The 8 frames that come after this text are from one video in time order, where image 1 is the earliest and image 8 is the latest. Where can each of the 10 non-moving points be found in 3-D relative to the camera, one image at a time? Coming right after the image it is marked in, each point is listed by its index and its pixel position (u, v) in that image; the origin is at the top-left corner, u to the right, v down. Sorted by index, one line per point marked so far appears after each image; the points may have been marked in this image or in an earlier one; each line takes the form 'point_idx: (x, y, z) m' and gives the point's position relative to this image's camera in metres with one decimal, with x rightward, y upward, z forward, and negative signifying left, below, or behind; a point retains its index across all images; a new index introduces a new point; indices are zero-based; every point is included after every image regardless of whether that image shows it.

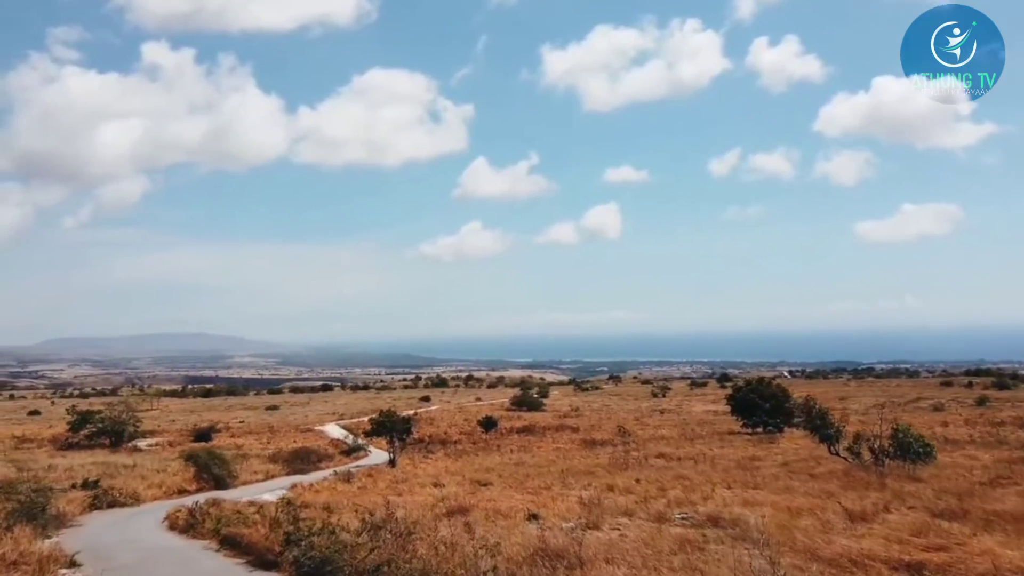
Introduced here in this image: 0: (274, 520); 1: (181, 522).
0: (-3.5, -3.5, +14.5) m
1: (-6.3, -4.5, +18.6) m
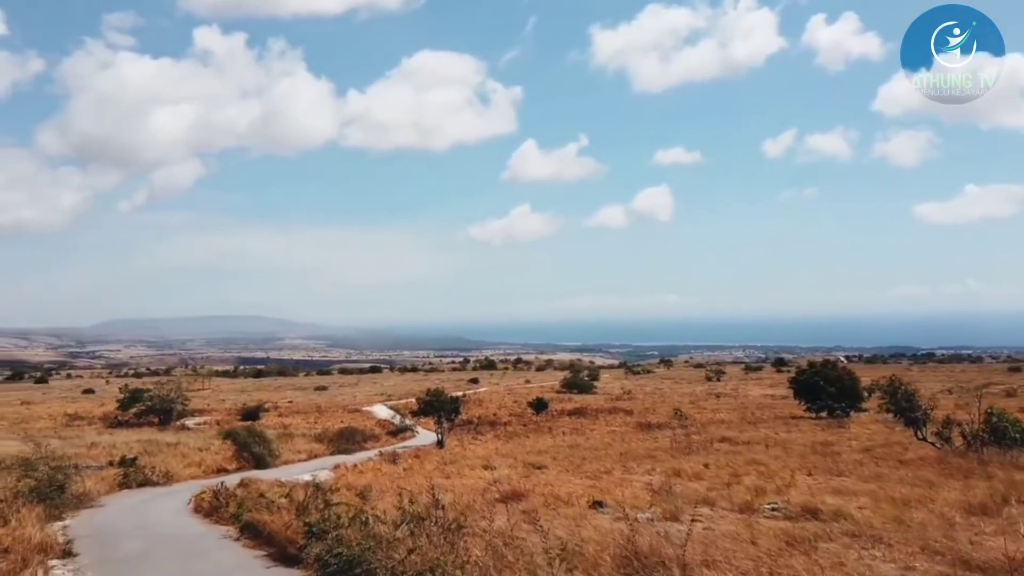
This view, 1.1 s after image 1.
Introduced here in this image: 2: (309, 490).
0: (-2.7, -2.8, +12.5) m
1: (-5.3, -3.7, +16.8) m
2: (-3.3, -3.3, +15.8) m
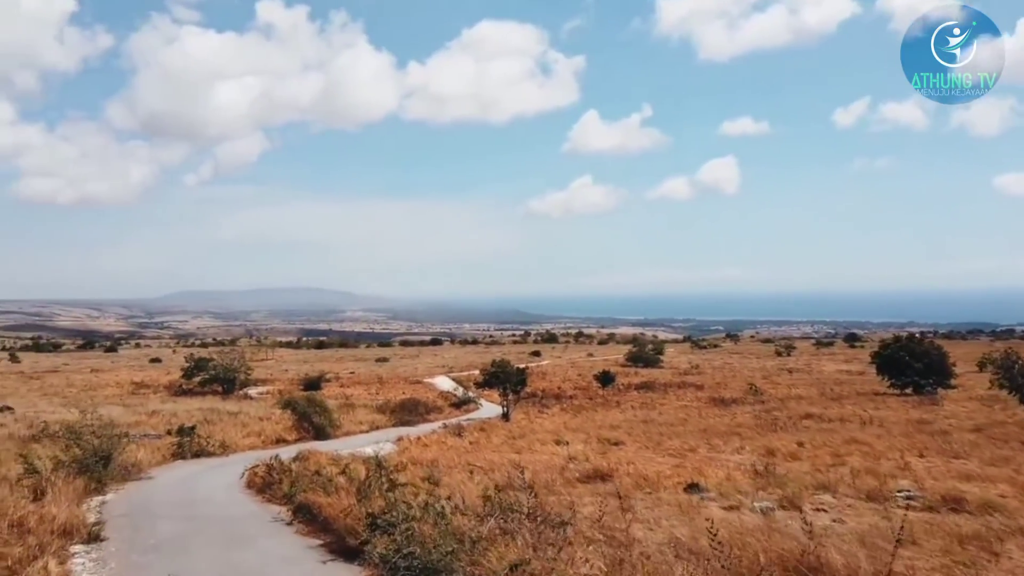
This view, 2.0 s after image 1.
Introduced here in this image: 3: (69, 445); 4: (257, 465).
0: (-1.6, -2.2, +10.8) m
1: (-3.9, -3.0, +15.2) m
2: (-2.0, -2.6, +14.1) m
3: (-8.2, -2.9, +18.0) m
4: (-4.5, -3.2, +17.5) m
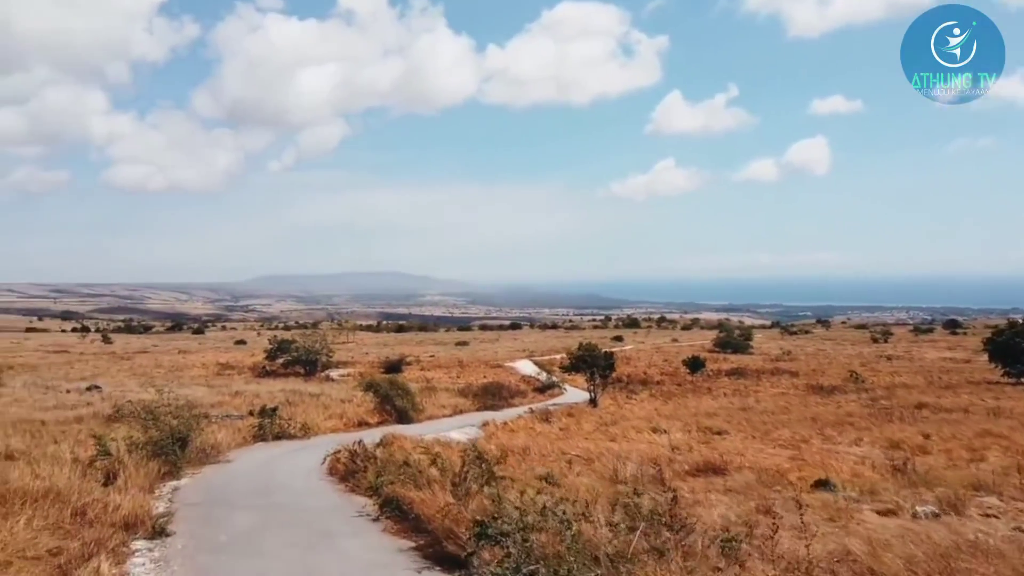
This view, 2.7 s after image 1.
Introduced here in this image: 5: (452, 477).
0: (-0.5, -1.9, +9.4) m
1: (-2.5, -2.6, +14.0) m
2: (-0.6, -2.2, +12.8) m
3: (-6.4, -2.4, +17.2) m
4: (-2.8, -2.7, +16.4) m
5: (-0.6, -1.9, +10.0) m
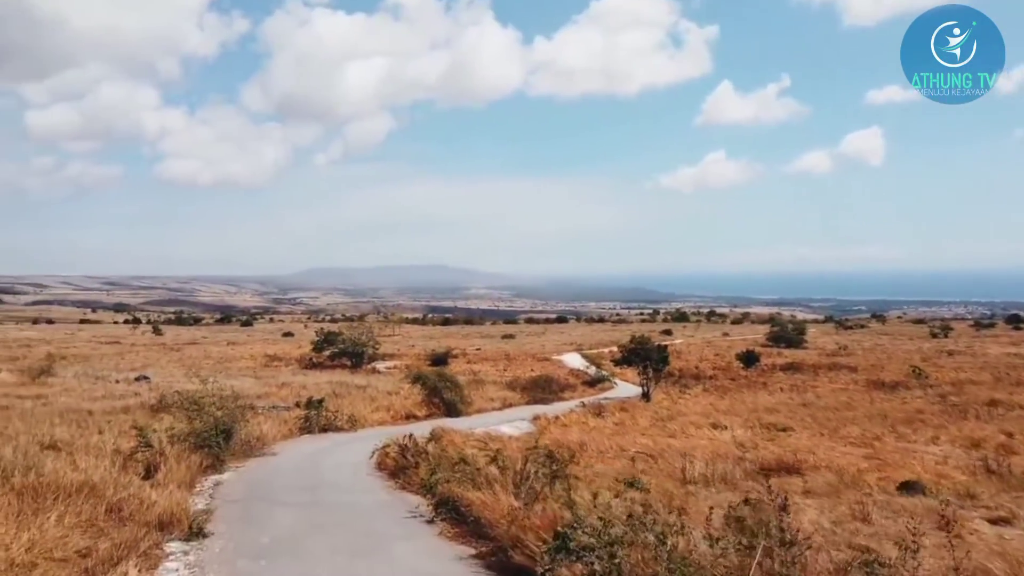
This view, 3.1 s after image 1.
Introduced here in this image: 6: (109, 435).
0: (+0.1, -1.7, +8.6) m
1: (-1.6, -2.4, +13.3) m
2: (+0.1, -2.0, +11.9) m
3: (-5.5, -2.2, +16.6) m
4: (-1.9, -2.5, +15.6) m
5: (0.0, -1.8, +9.1) m
6: (-7.1, -2.6, +17.3) m
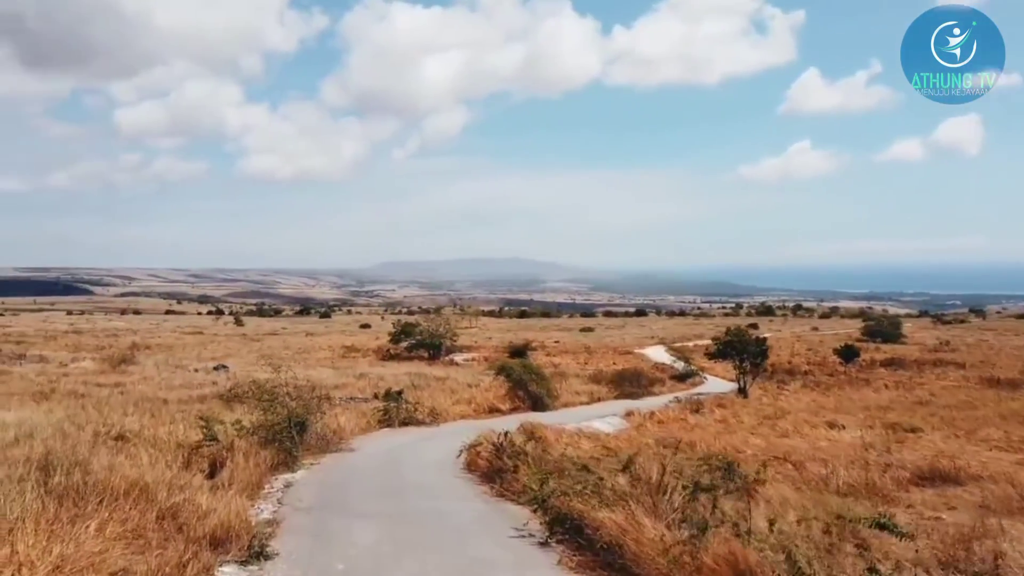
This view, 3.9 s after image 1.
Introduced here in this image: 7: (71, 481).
0: (+1.0, -1.5, +6.8) m
1: (-0.3, -2.1, +11.6) m
2: (+1.3, -1.7, +10.1) m
3: (-3.9, -1.8, +15.2) m
4: (-0.4, -2.2, +13.9) m
5: (+1.0, -1.5, +7.3) m
6: (-5.5, -2.3, +16.0) m
7: (-4.0, -1.8, +8.9) m
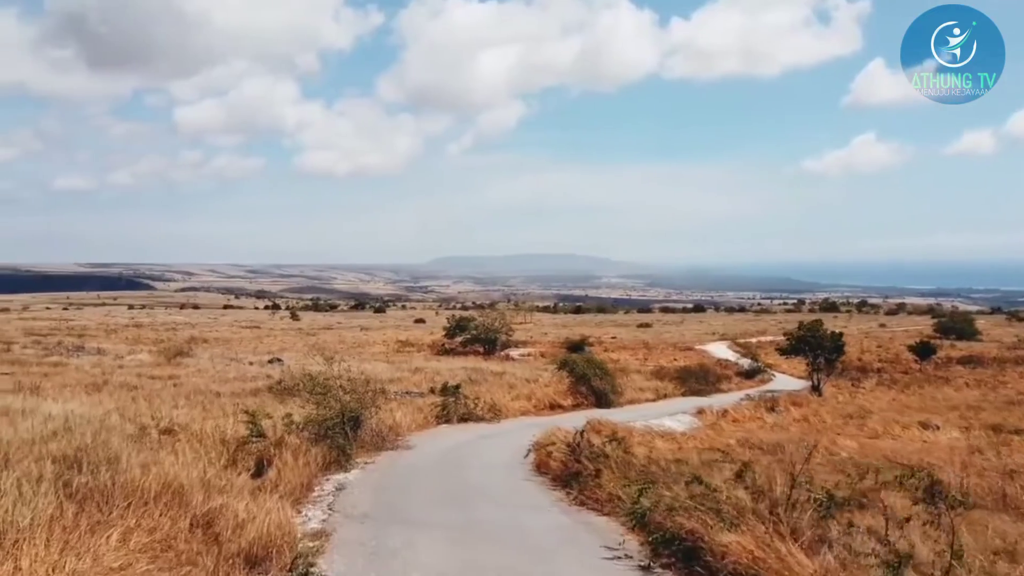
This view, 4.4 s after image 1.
0: (+1.6, -1.3, +5.5) m
1: (+0.5, -1.9, +10.4) m
2: (+2.0, -1.5, +8.8) m
3: (-2.9, -1.6, +14.1) m
4: (+0.5, -2.0, +12.7) m
5: (+1.6, -1.3, +6.0) m
6: (-4.4, -2.0, +15.0) m
7: (-3.3, -1.6, +7.9) m
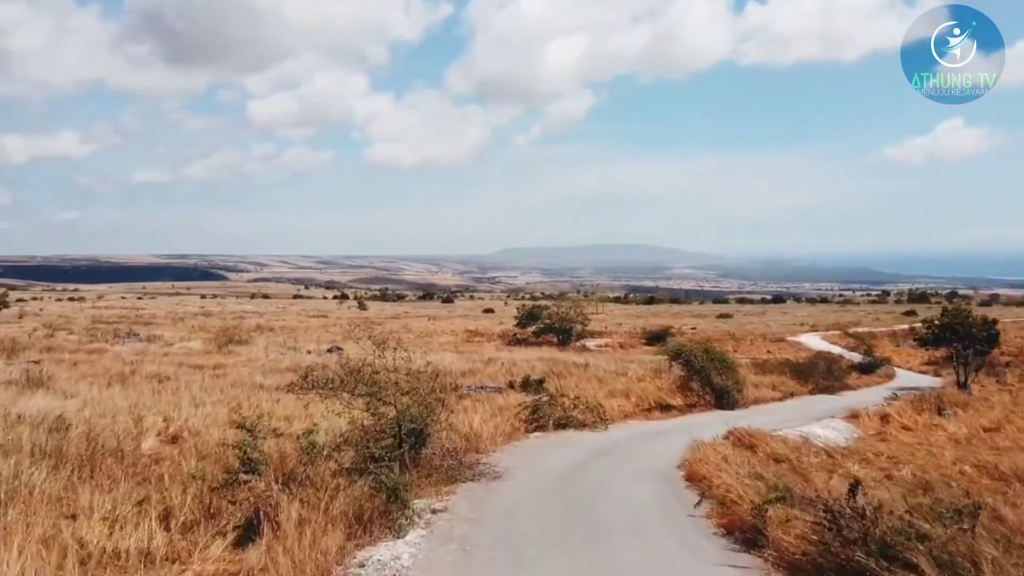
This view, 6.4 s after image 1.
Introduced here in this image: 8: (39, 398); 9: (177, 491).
0: (+2.3, -0.9, +0.7) m
1: (+1.6, -1.4, +5.7) m
2: (+3.0, -1.1, +4.0) m
3: (-1.6, -1.1, +9.7) m
4: (+1.7, -1.5, +8.0) m
5: (+2.3, -0.9, +1.3) m
6: (-3.0, -1.5, +10.7) m
7: (-2.4, -1.1, +3.5) m
8: (-7.9, -1.8, +16.3) m
9: (-2.2, -1.4, +6.9) m
